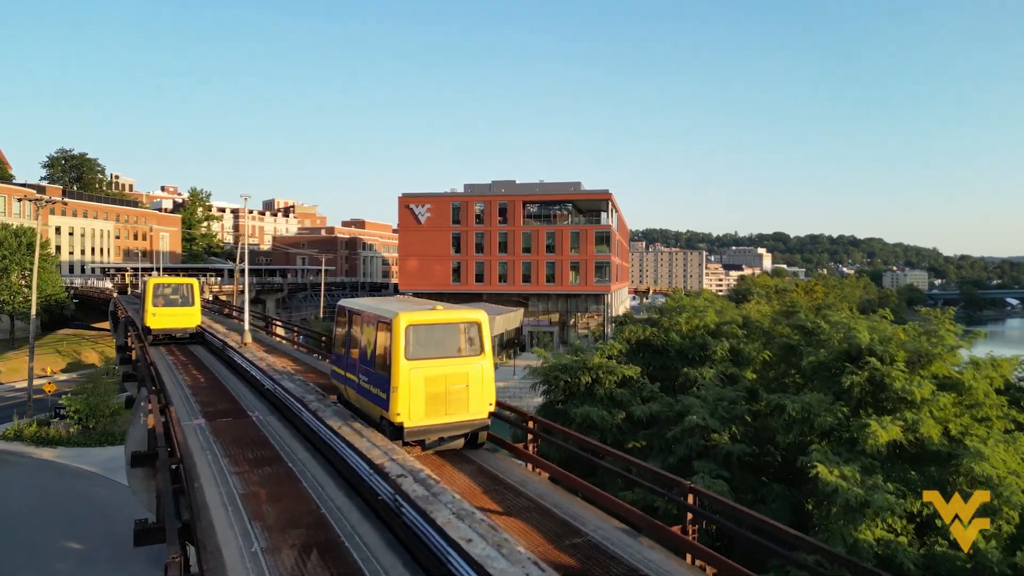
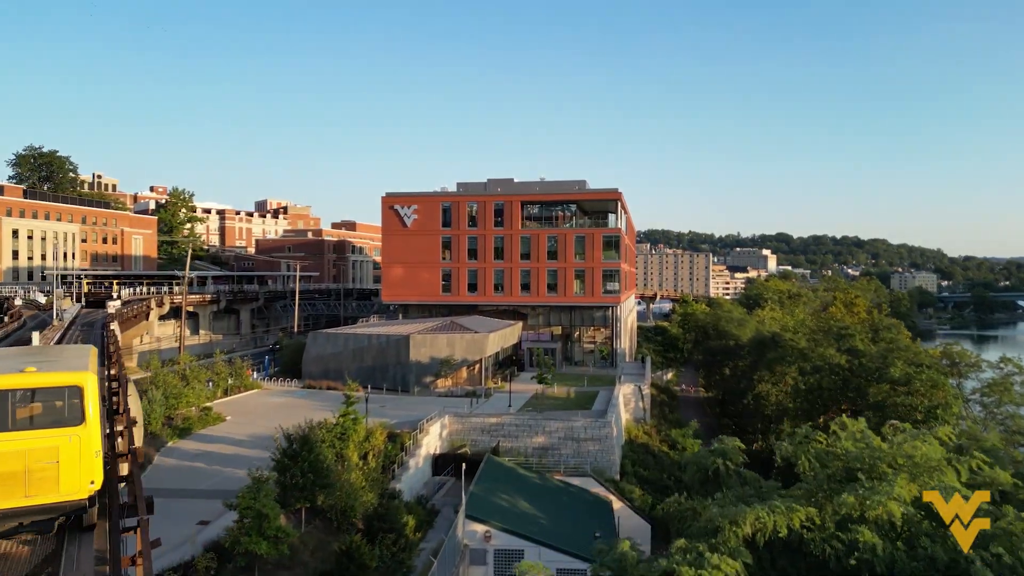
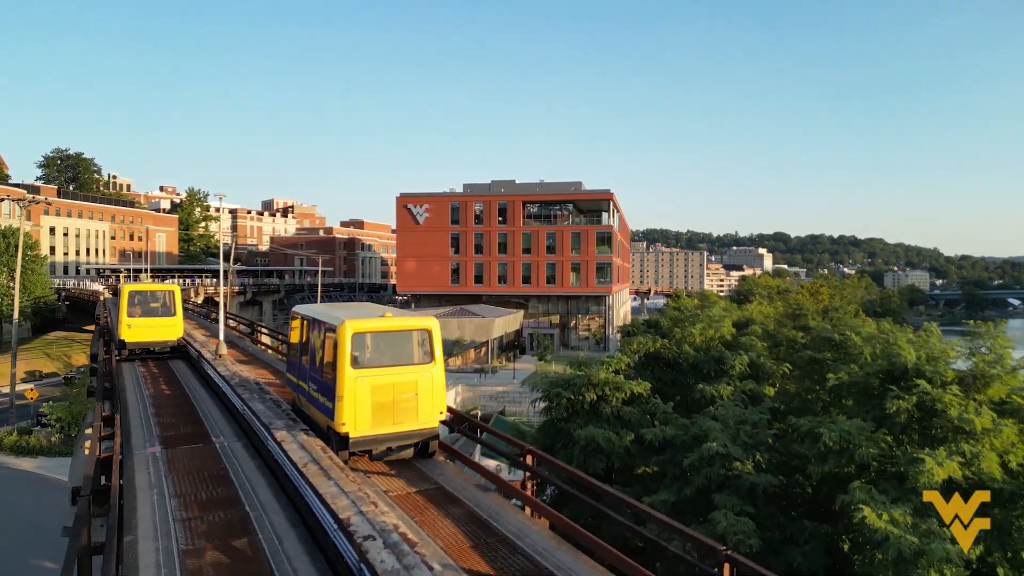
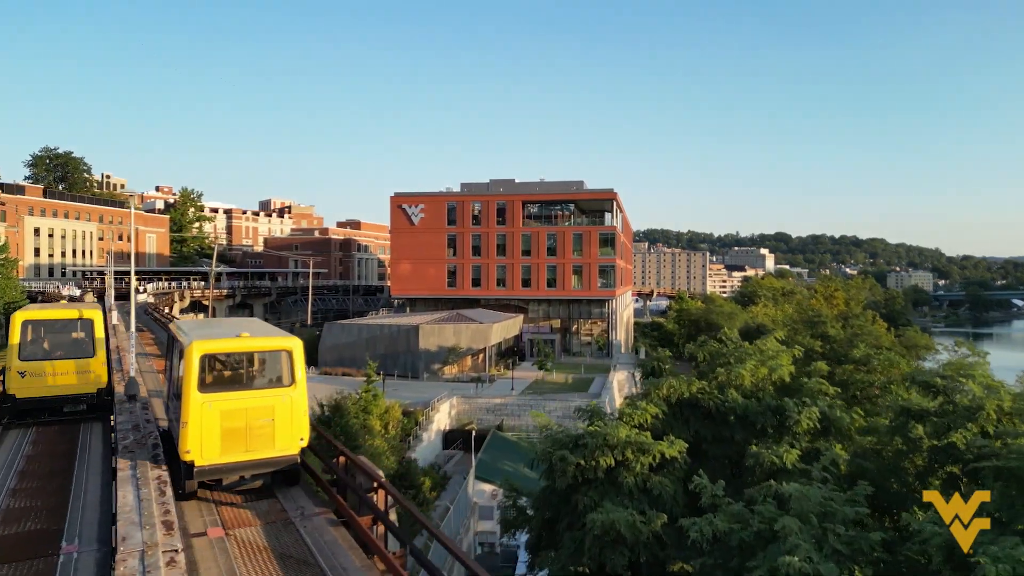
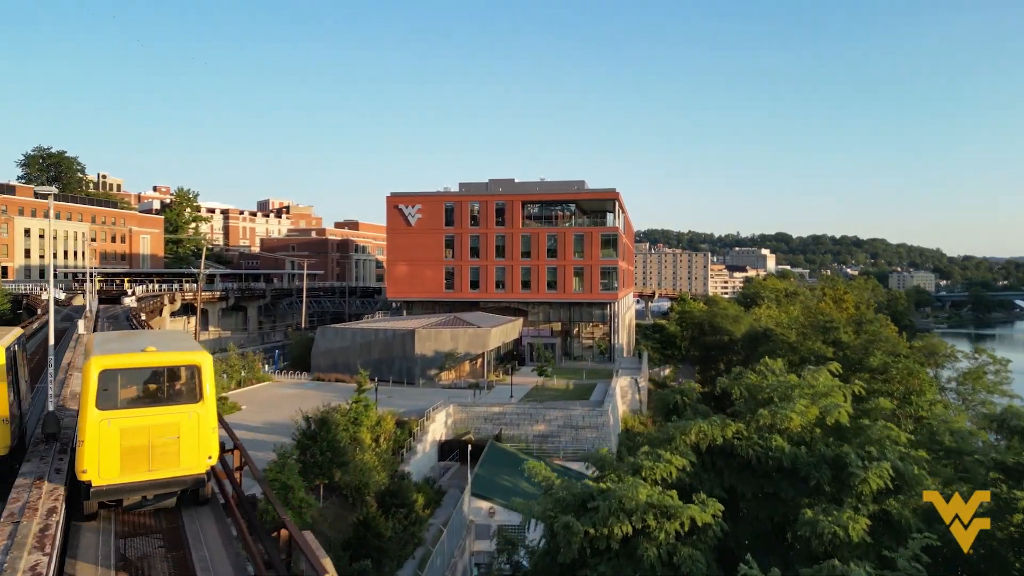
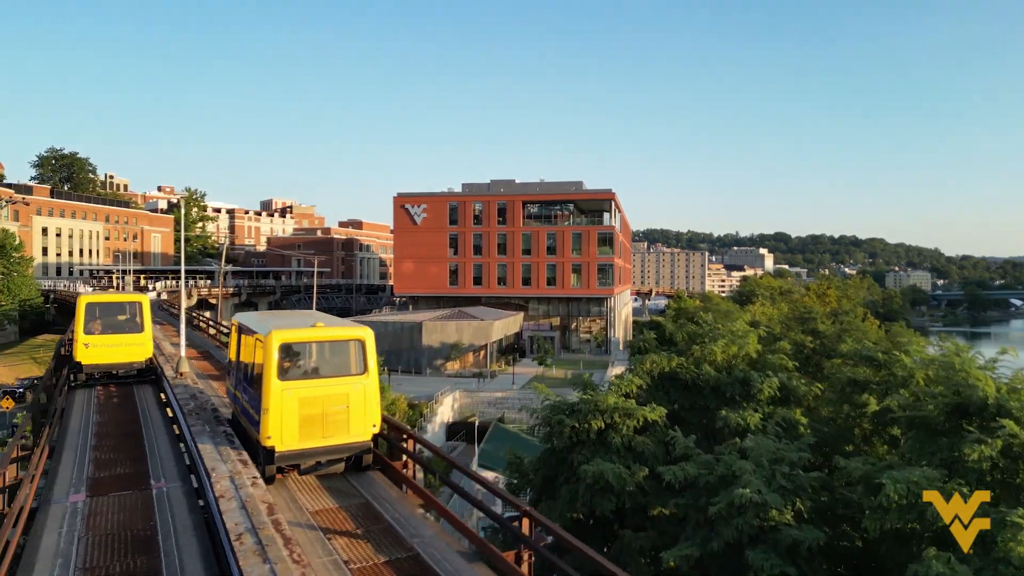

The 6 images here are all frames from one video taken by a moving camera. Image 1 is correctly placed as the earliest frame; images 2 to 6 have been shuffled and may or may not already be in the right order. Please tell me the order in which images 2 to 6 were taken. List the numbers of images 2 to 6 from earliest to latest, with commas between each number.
3, 6, 4, 5, 2
